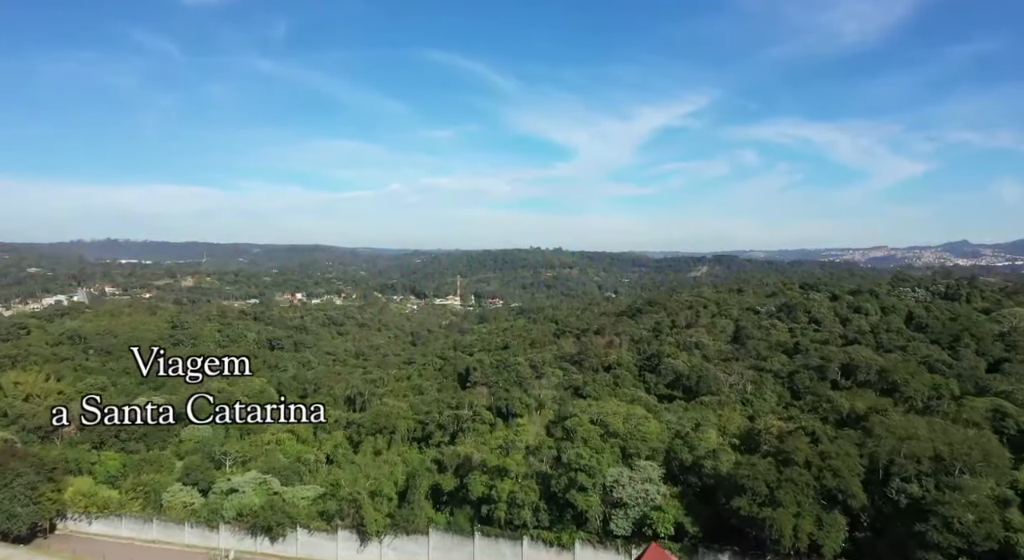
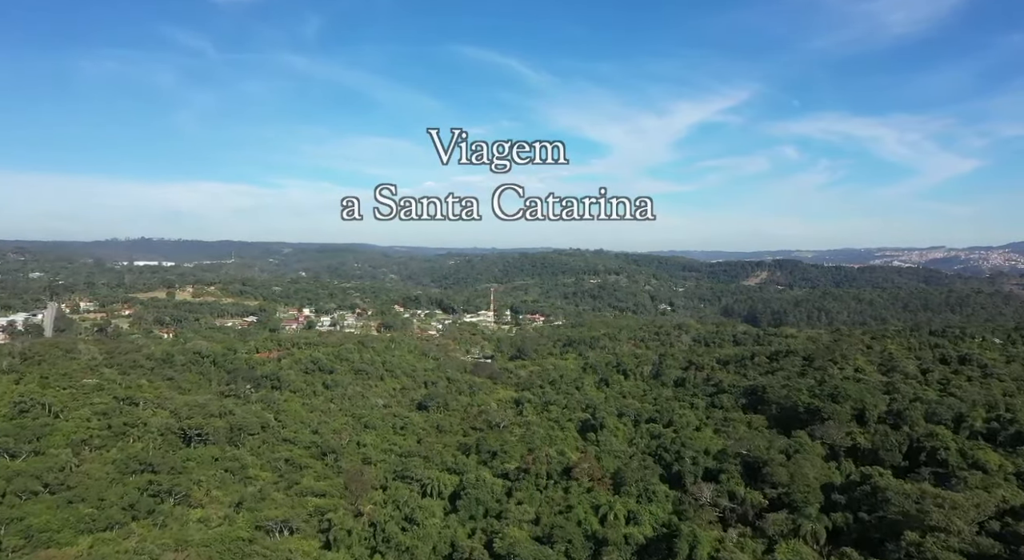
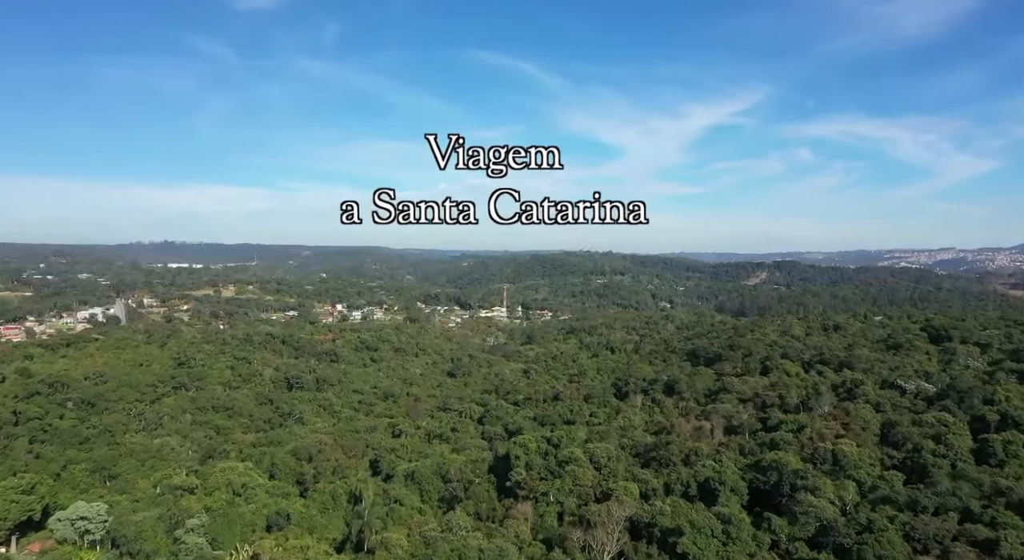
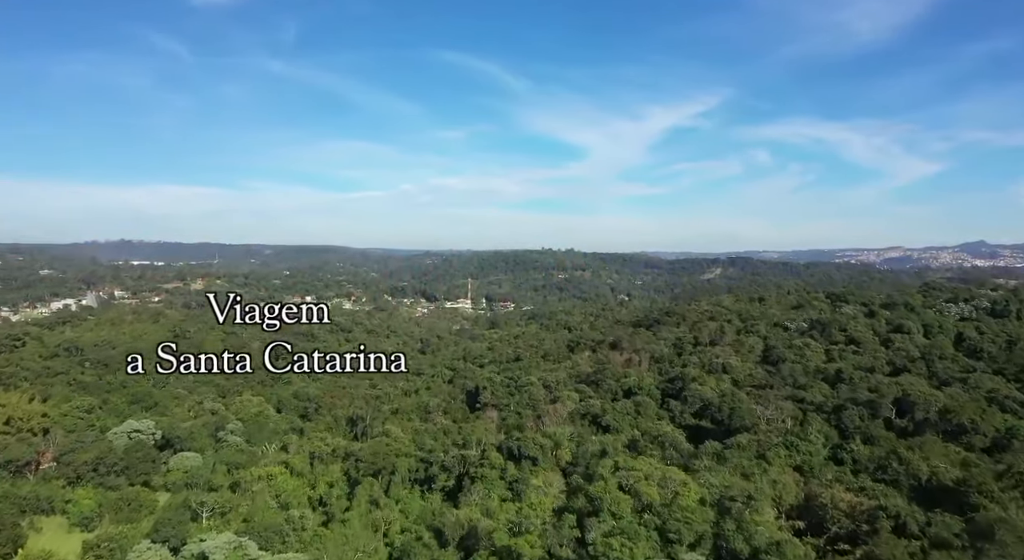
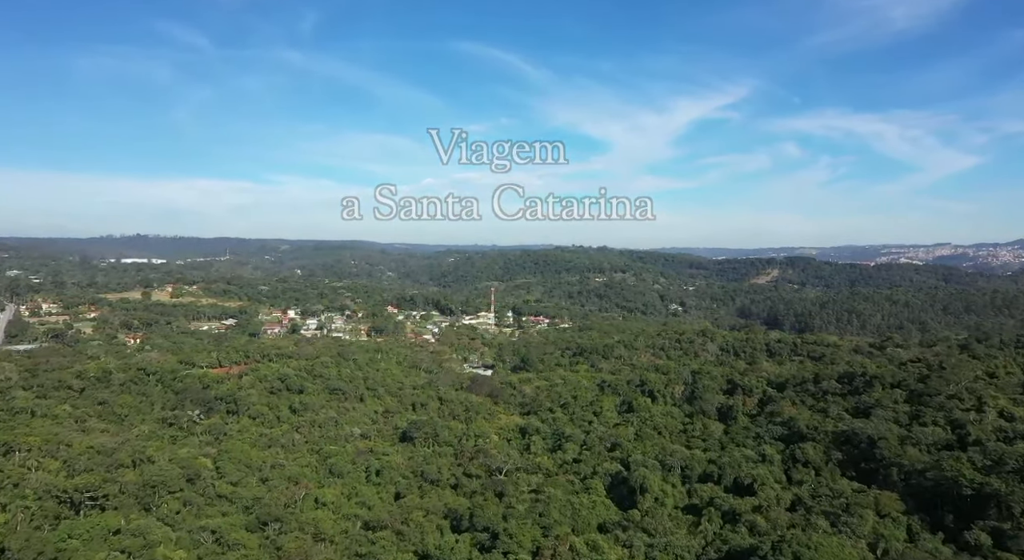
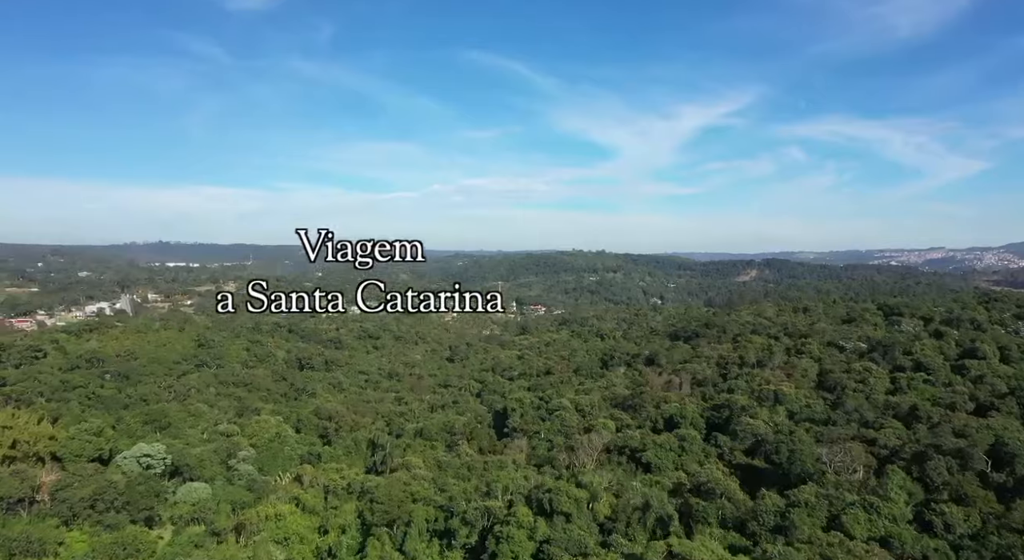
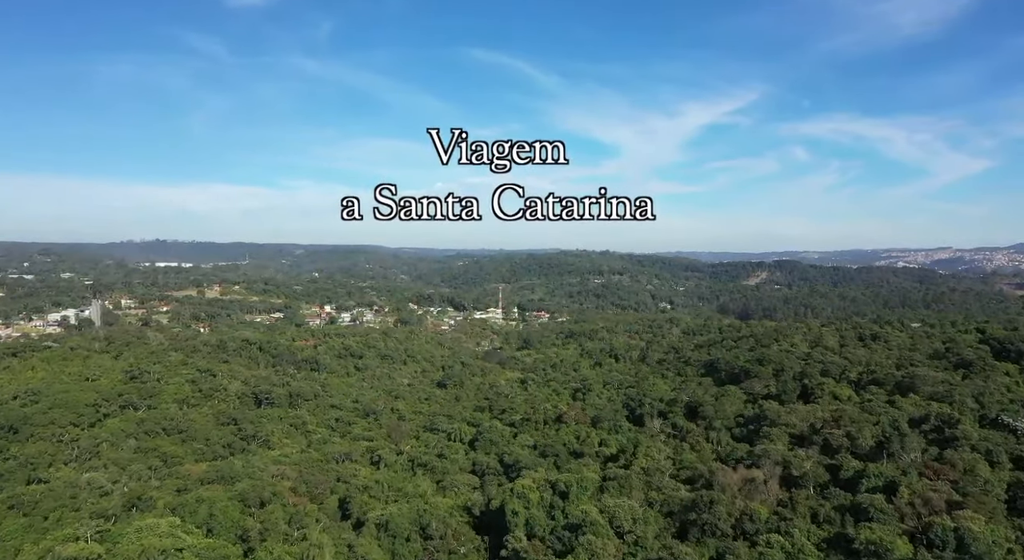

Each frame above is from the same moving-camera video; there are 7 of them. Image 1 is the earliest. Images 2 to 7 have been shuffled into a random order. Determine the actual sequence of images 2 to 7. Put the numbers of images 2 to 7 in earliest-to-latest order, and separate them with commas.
4, 6, 3, 7, 2, 5
